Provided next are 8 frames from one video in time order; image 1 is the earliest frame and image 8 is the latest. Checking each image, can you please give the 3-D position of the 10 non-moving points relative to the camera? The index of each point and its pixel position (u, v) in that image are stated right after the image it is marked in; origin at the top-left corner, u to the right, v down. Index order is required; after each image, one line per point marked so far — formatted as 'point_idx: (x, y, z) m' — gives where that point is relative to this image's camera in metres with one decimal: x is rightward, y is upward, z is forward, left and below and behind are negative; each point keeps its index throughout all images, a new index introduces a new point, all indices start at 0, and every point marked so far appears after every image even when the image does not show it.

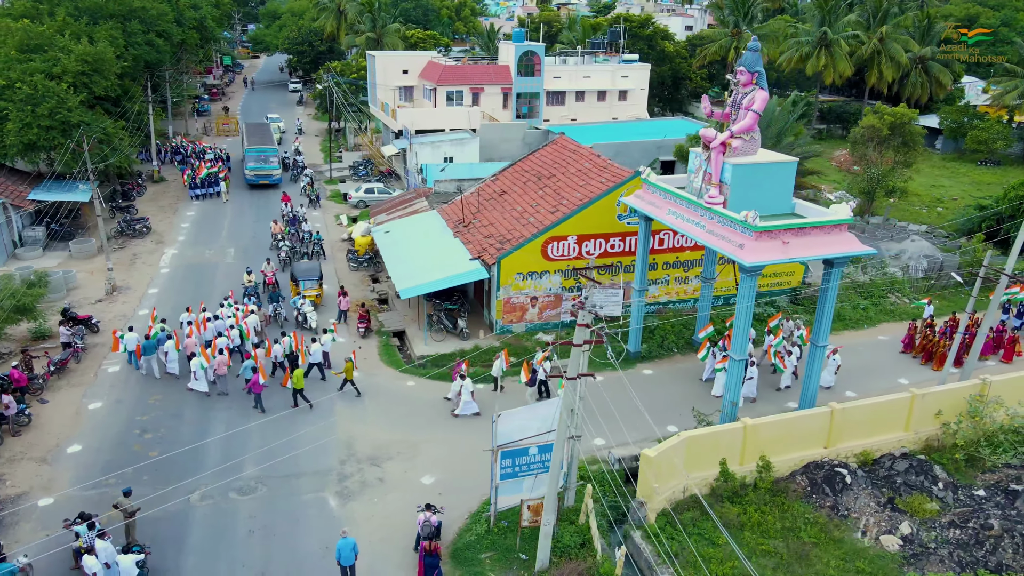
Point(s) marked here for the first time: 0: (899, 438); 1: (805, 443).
0: (+8.3, -3.2, +16.2) m
1: (+6.0, -3.2, +15.4) m
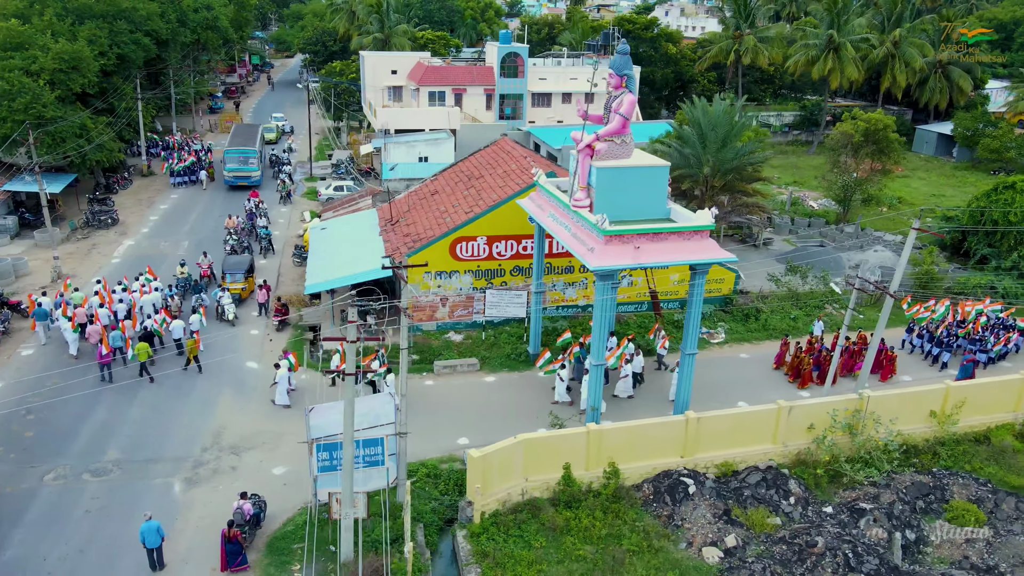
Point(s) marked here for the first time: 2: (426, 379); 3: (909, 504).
0: (+5.3, -3.4, +15.9) m
1: (+3.0, -3.3, +15.2) m
2: (-2.2, -2.3, +19.3) m
3: (+7.7, -4.2, +14.6) m
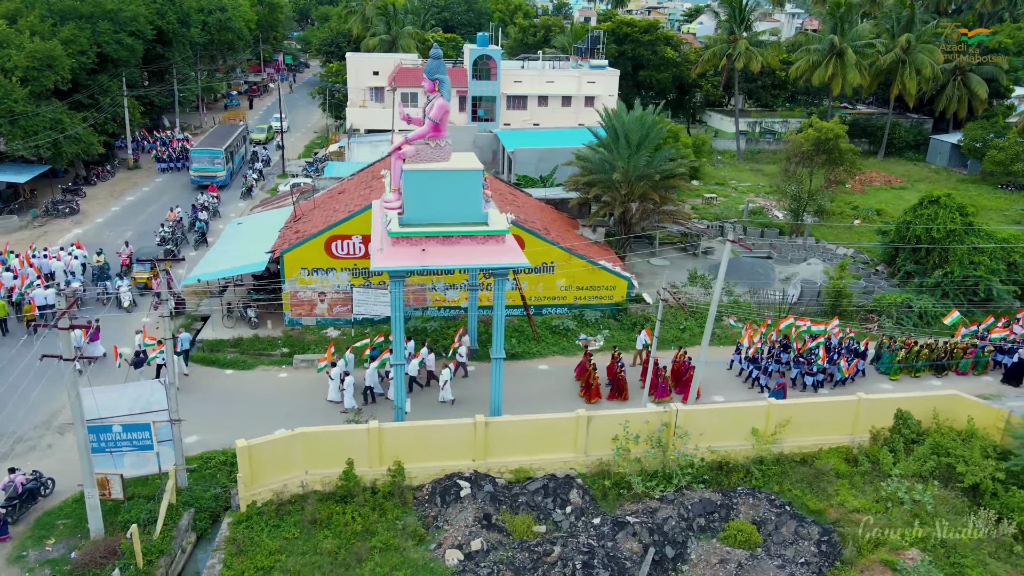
0: (+1.1, -3.5, +15.8) m
1: (-1.3, -3.3, +15.3) m
2: (-6.0, -2.2, +19.8) m
3: (+3.3, -4.4, +14.3) m
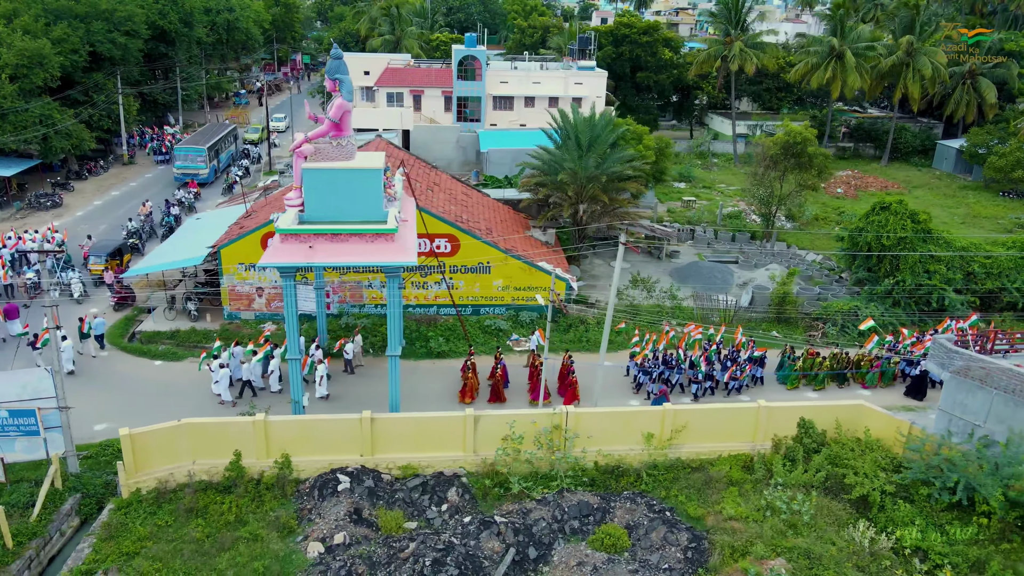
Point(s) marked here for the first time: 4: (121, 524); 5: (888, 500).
0: (-1.2, -3.5, +15.9) m
1: (-3.6, -3.3, +15.6) m
2: (-8.1, -2.0, +20.3) m
3: (+0.9, -4.4, +14.2) m
4: (-7.2, -4.3, +13.9) m
5: (+7.3, -4.1, +14.6) m
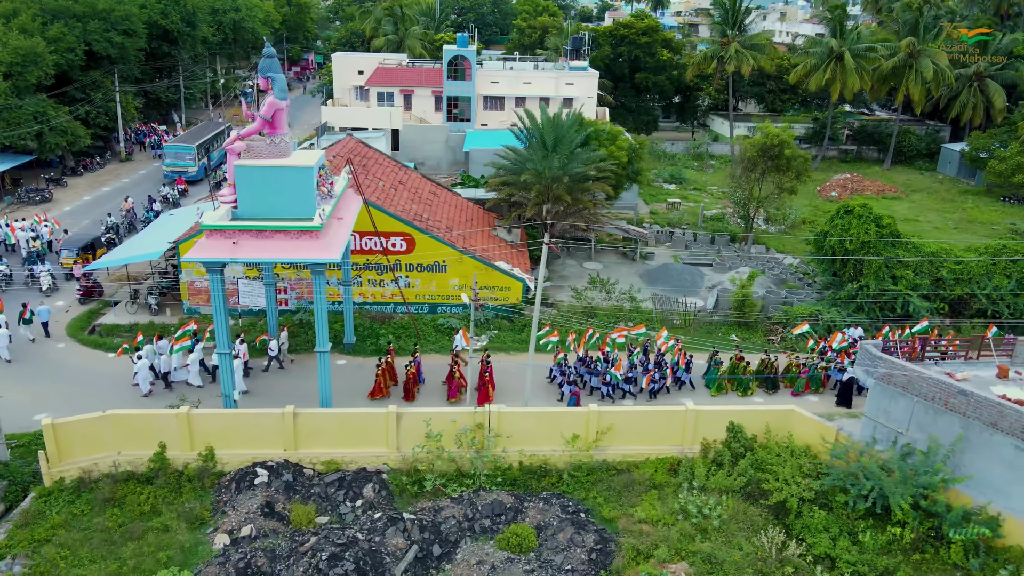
0: (-2.9, -3.5, +16.0) m
1: (-5.3, -3.2, +15.7) m
2: (-9.6, -1.9, +20.6) m
3: (-0.8, -4.4, +14.3) m
4: (-8.9, -4.2, +14.2) m
5: (+5.6, -4.2, +14.4) m
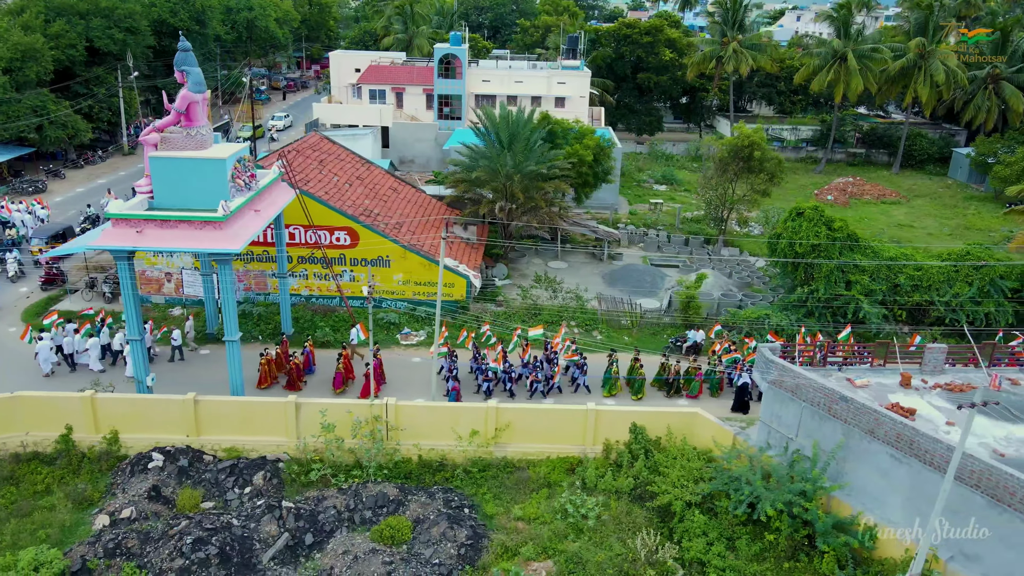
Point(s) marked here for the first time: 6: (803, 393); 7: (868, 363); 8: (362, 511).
0: (-5.0, -3.3, +16.2) m
1: (-7.4, -3.0, +16.1) m
2: (-11.4, -1.6, +21.2) m
3: (-3.1, -4.3, +14.4) m
4: (-11.2, -3.9, +14.7) m
5: (+3.3, -4.2, +14.2) m
6: (+5.4, -1.9, +14.0) m
7: (+7.2, -1.5, +15.2) m
8: (-2.9, -4.2, +14.4) m
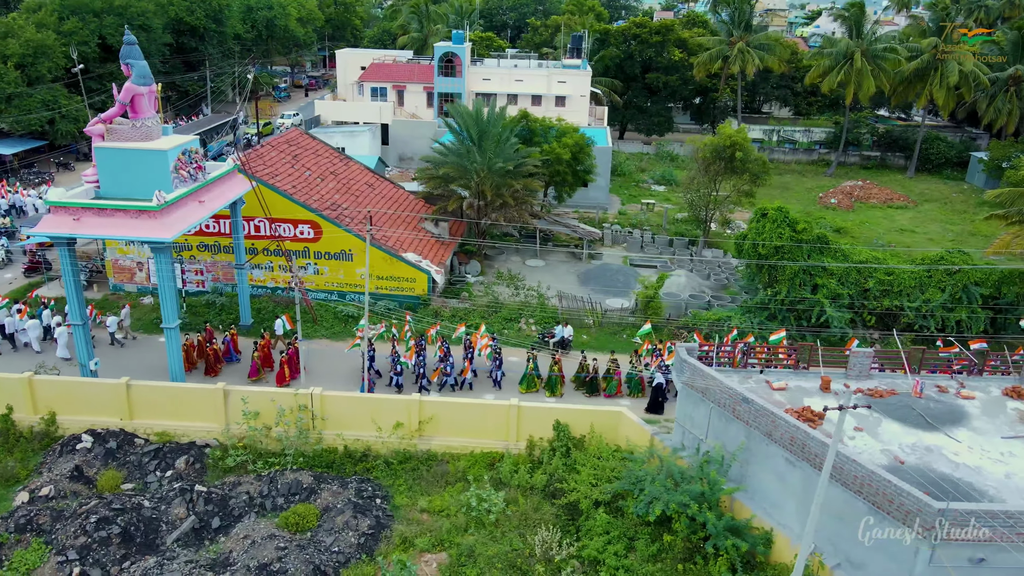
0: (-6.7, -3.1, +16.5) m
1: (-9.1, -2.7, +16.5) m
2: (-12.8, -1.2, +21.8) m
3: (-4.8, -4.1, +14.6) m
4: (-12.9, -3.5, +15.4) m
5: (+1.5, -4.1, +14.1) m
6: (+3.6, -1.9, +13.7) m
7: (+5.5, -1.5, +14.9) m
8: (-4.6, -4.1, +14.6) m
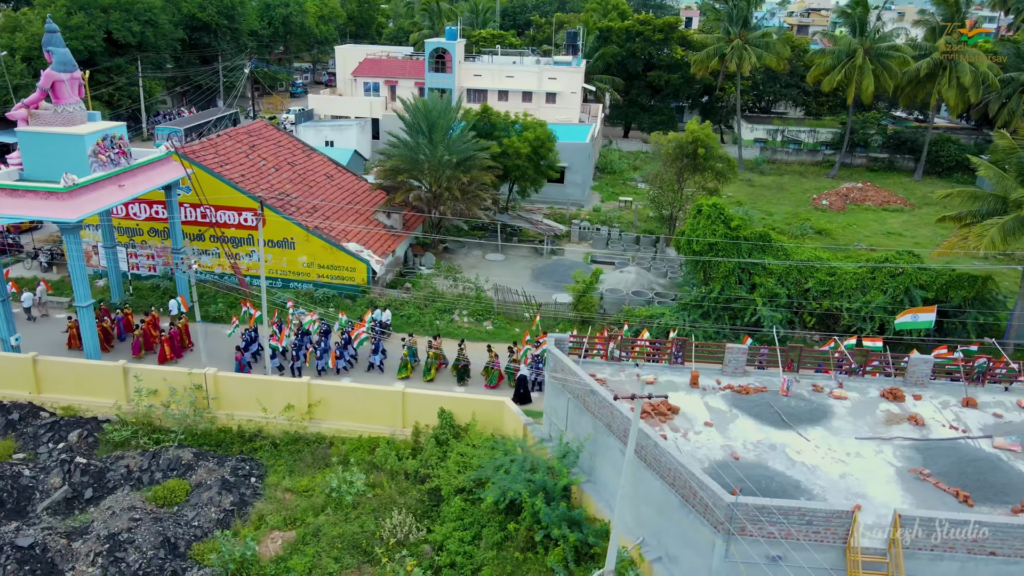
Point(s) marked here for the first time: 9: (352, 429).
0: (-9.1, -2.6, +17.0) m
1: (-11.5, -2.2, +17.2) m
2: (-14.8, -0.6, +22.7) m
3: (-7.4, -3.7, +15.0) m
4: (-15.4, -2.9, +16.3) m
5: (-1.1, -3.9, +14.1) m
6: (+1.0, -1.7, +13.6) m
7: (+3.0, -1.4, +14.7) m
8: (-7.2, -3.7, +15.1) m
9: (-3.5, -3.1, +16.5) m
